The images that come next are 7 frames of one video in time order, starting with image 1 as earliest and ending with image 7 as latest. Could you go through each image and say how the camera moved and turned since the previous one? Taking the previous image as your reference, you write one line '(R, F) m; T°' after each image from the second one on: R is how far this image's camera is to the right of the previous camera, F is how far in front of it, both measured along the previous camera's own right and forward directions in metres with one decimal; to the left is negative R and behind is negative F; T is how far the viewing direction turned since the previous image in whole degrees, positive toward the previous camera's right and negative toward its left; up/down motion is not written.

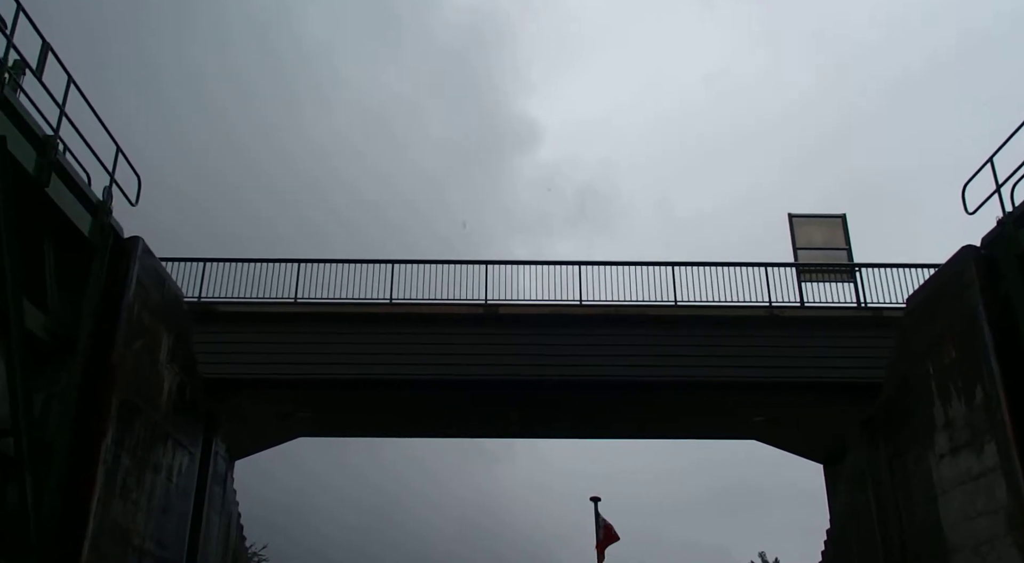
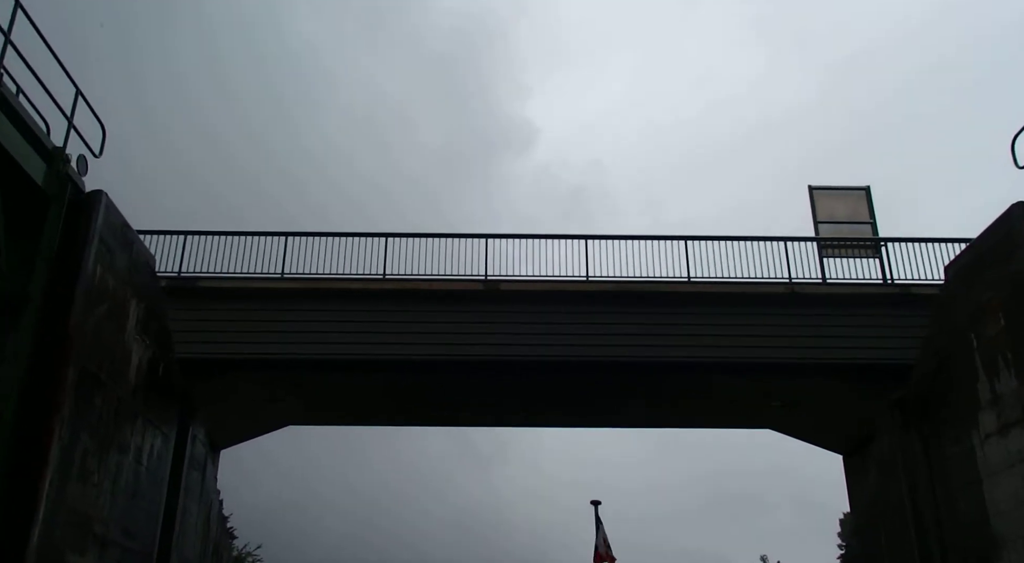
(0.0, +1.3) m; 0°
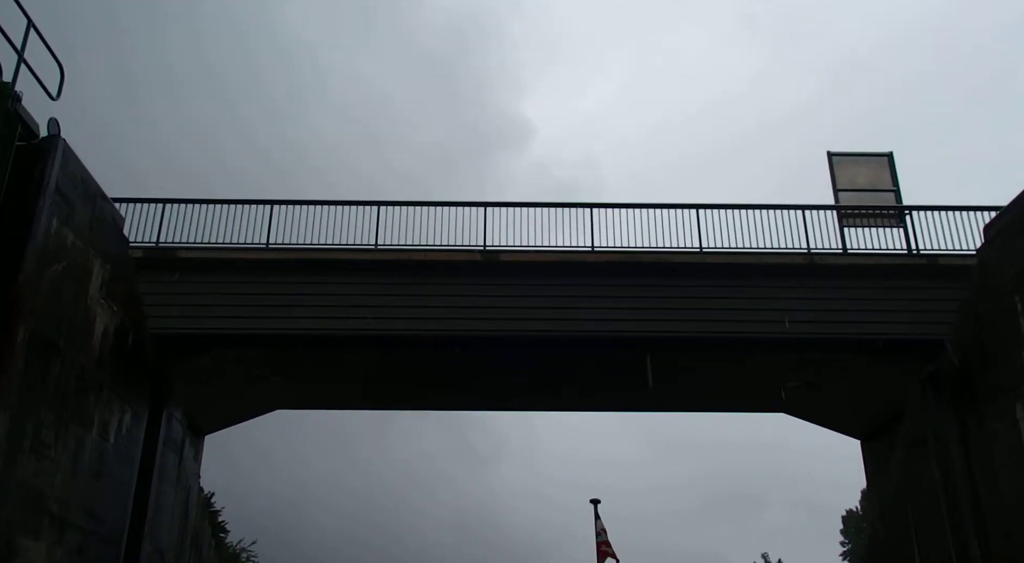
(0.0, +1.2) m; 0°
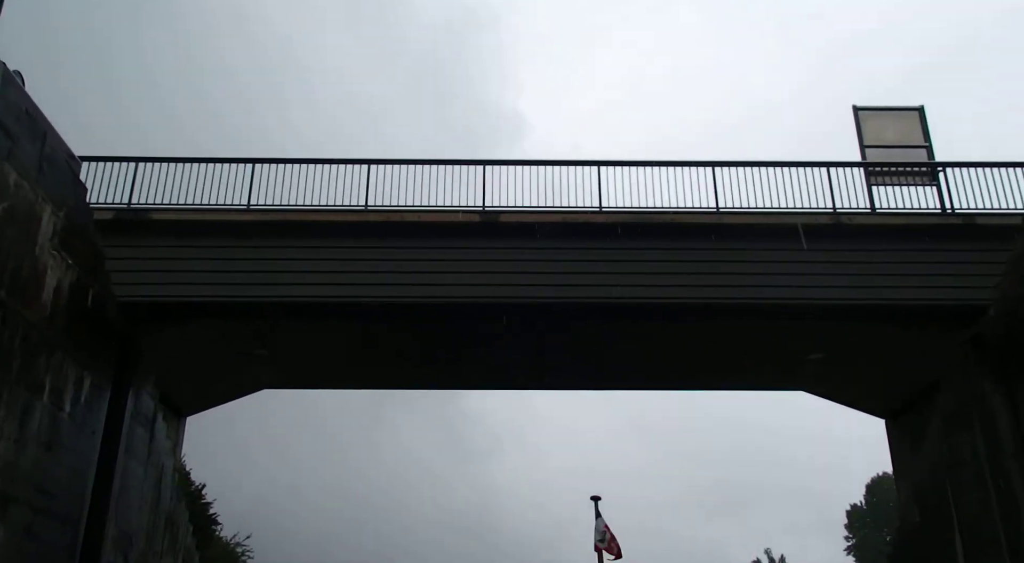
(0.0, +1.4) m; 0°
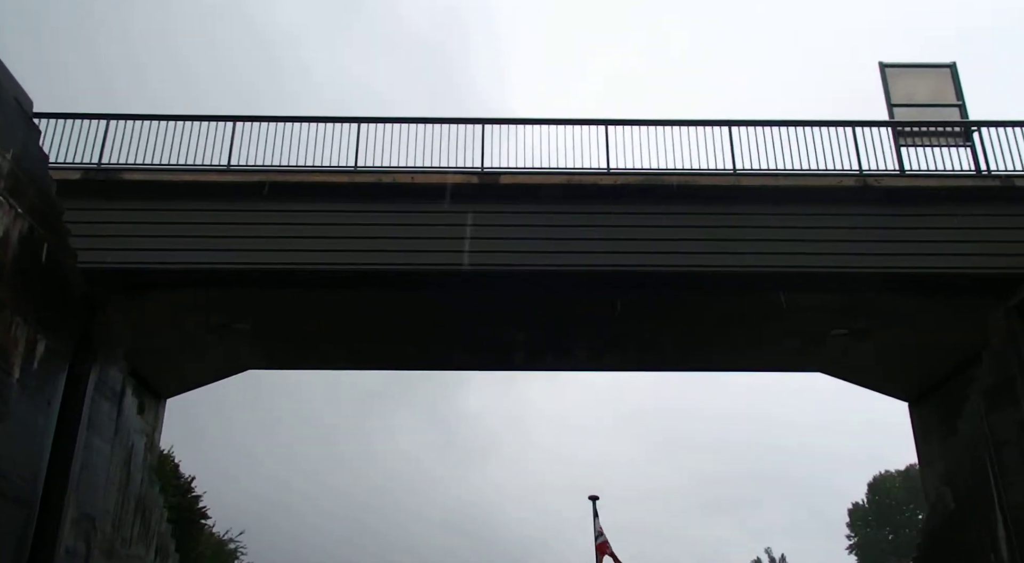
(0.0, +1.2) m; 0°
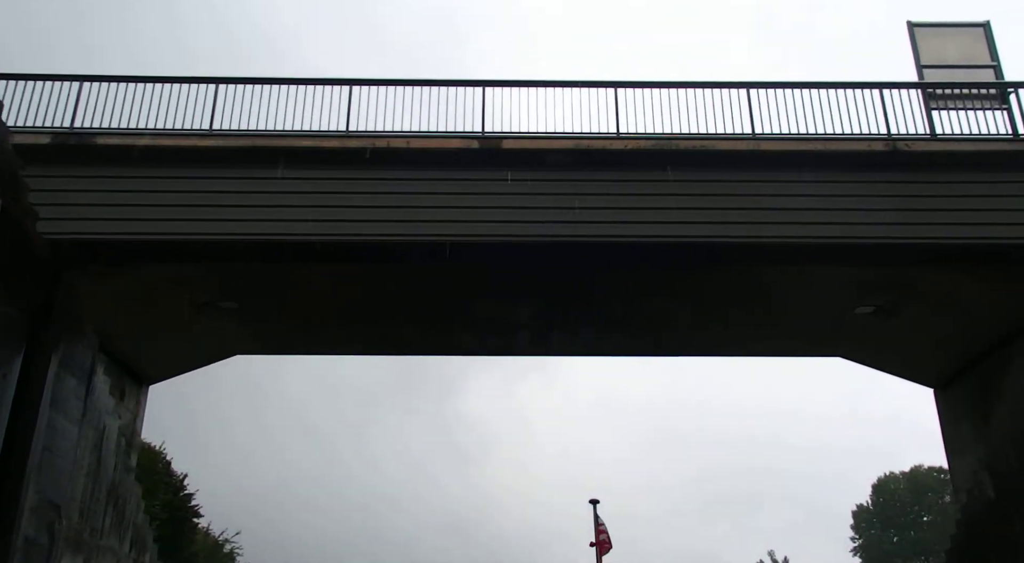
(0.0, +1.1) m; 0°
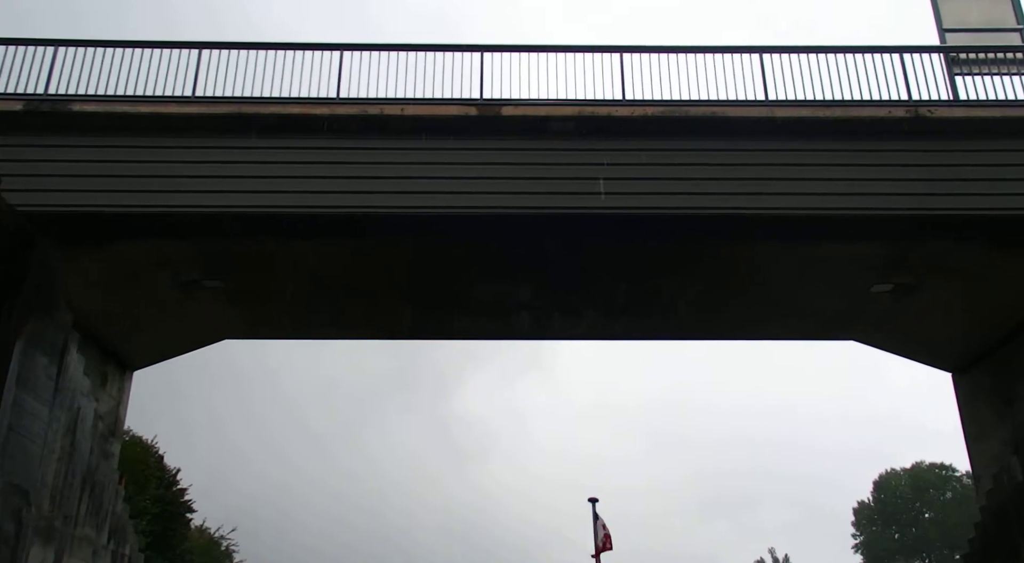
(0.0, +0.8) m; 0°
